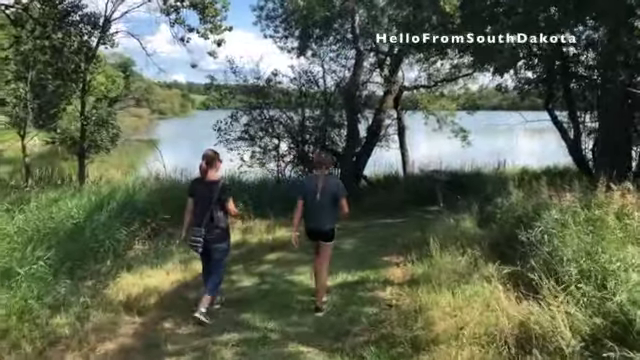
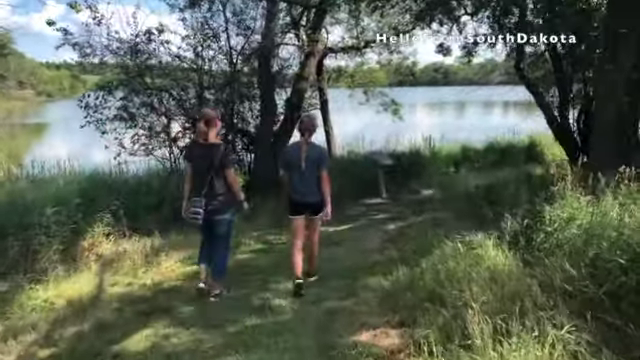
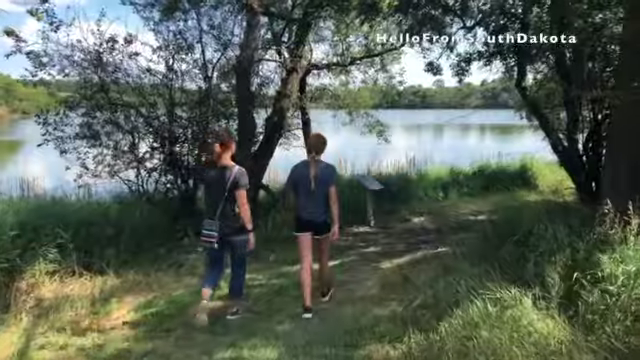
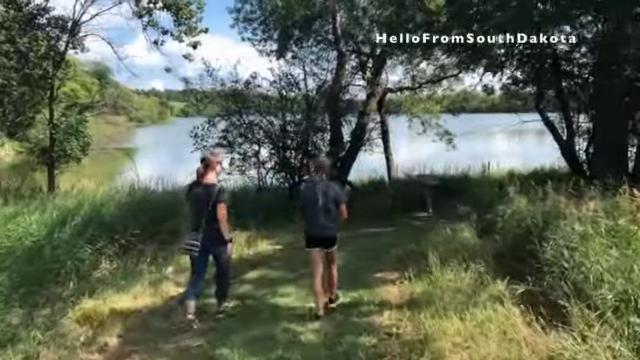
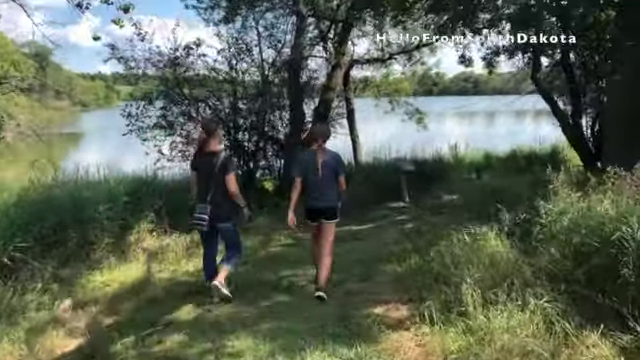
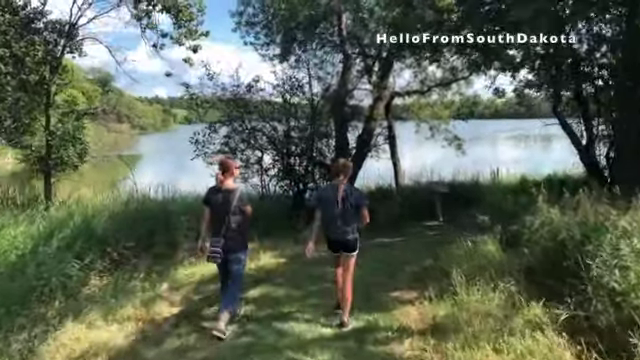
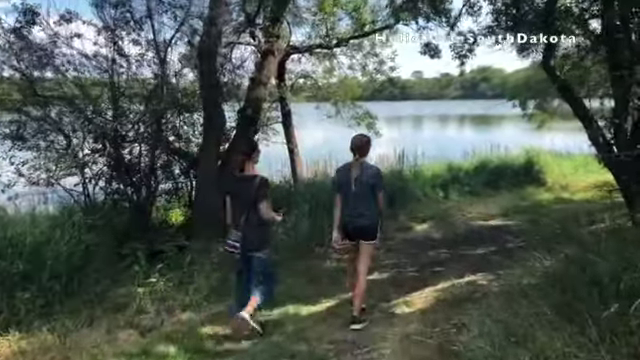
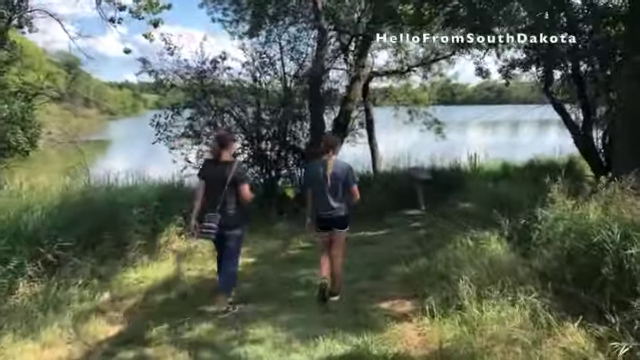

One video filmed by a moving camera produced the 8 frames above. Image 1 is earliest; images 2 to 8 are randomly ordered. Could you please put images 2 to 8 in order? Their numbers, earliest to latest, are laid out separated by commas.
4, 6, 8, 5, 2, 3, 7
